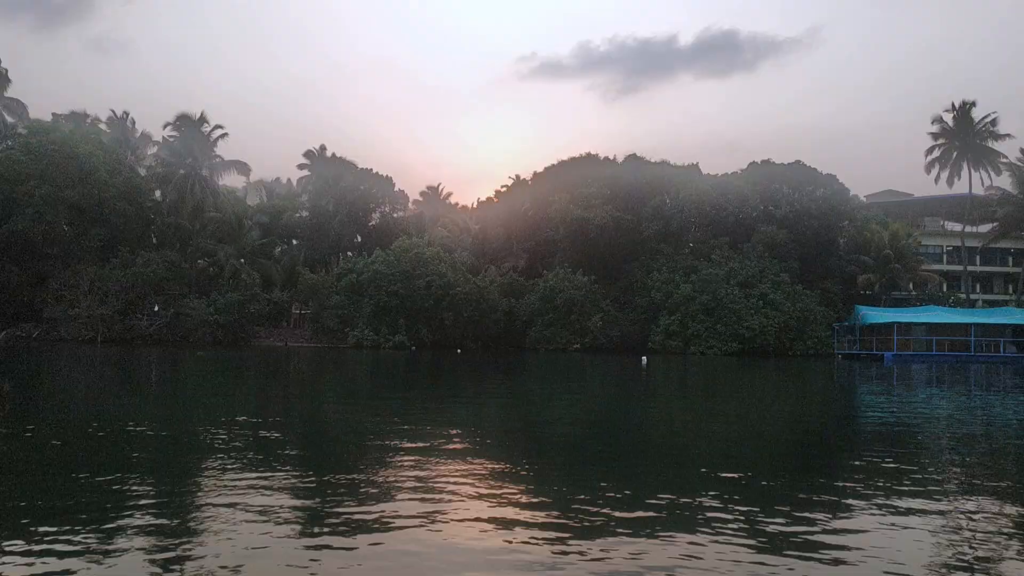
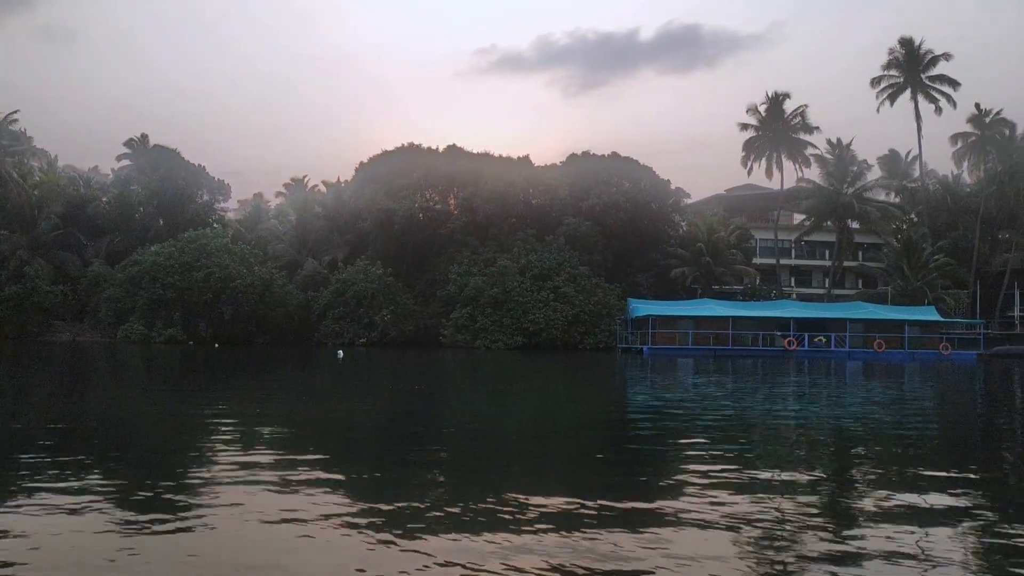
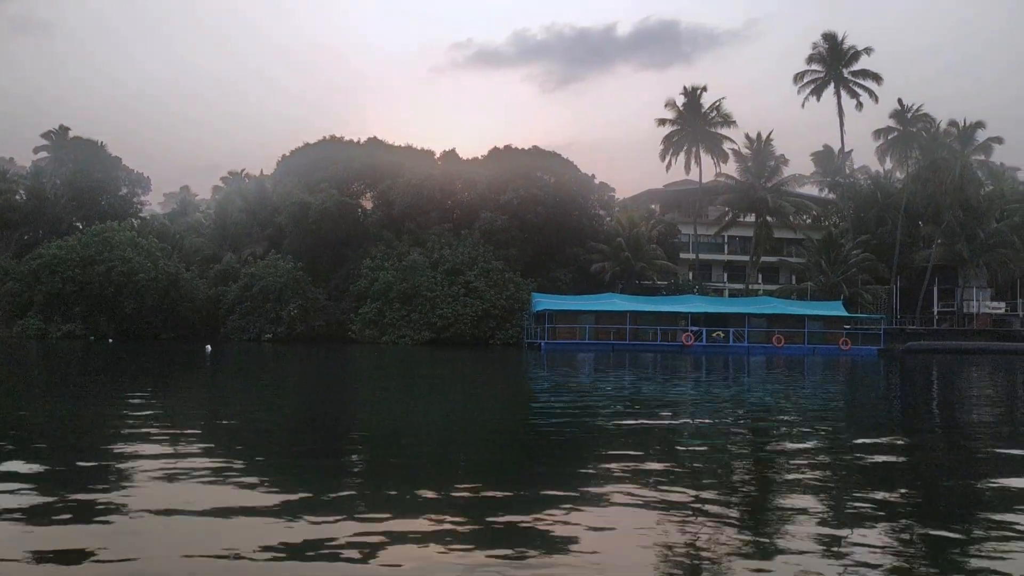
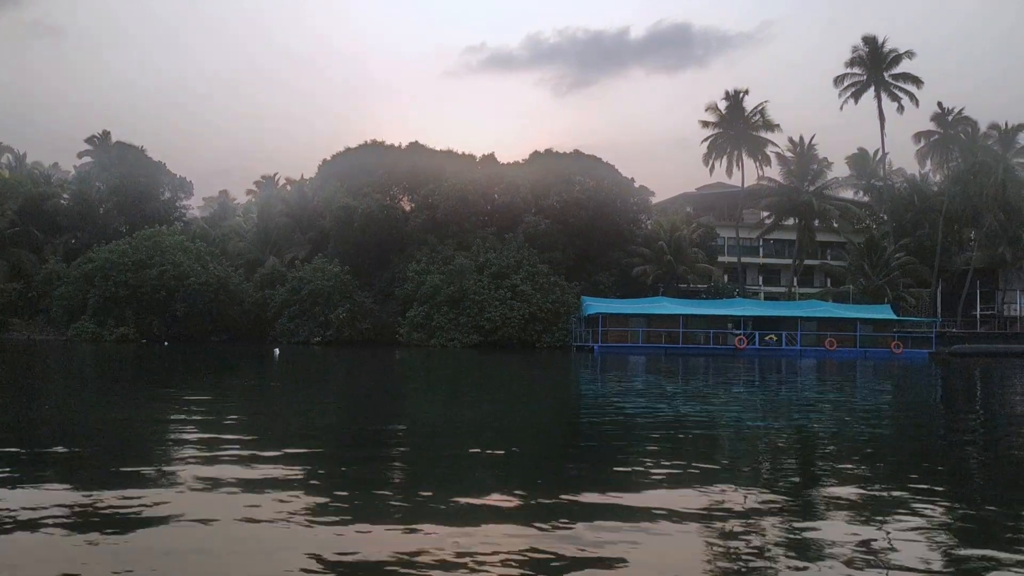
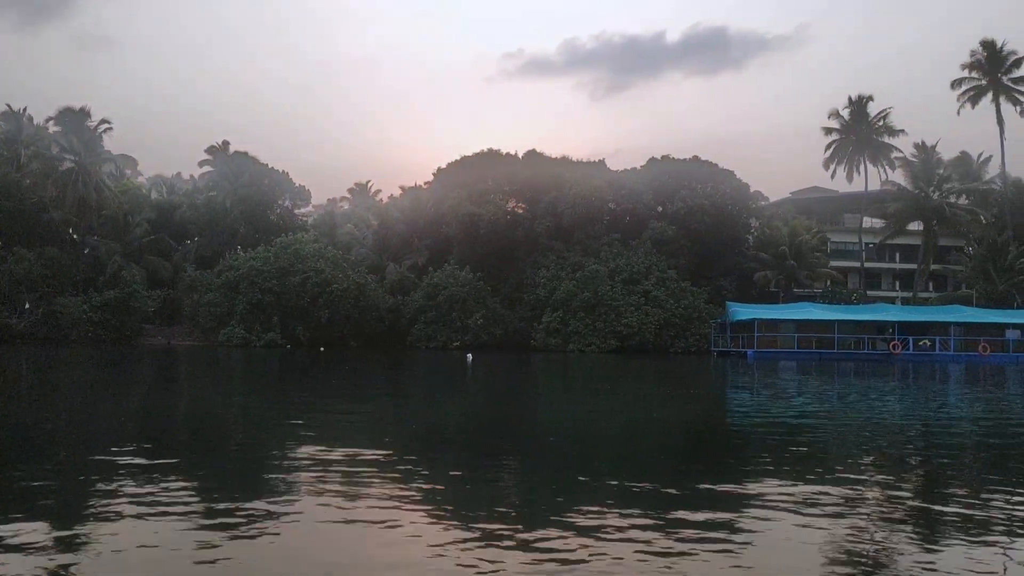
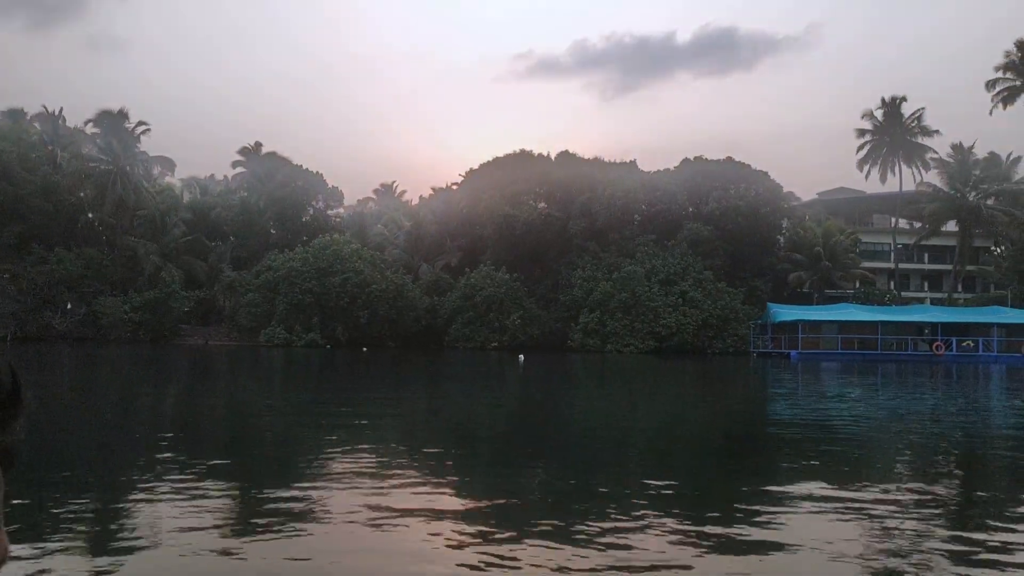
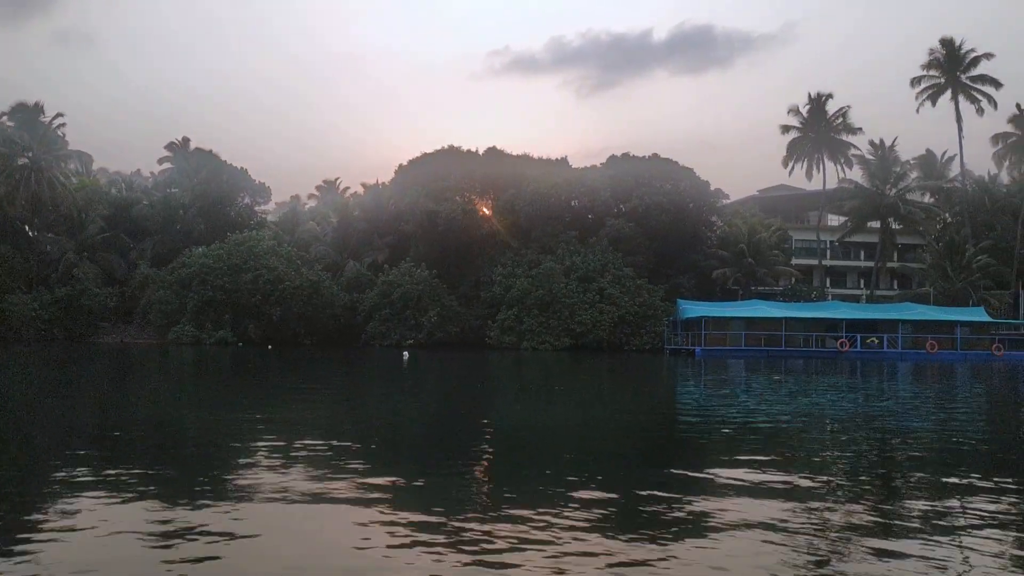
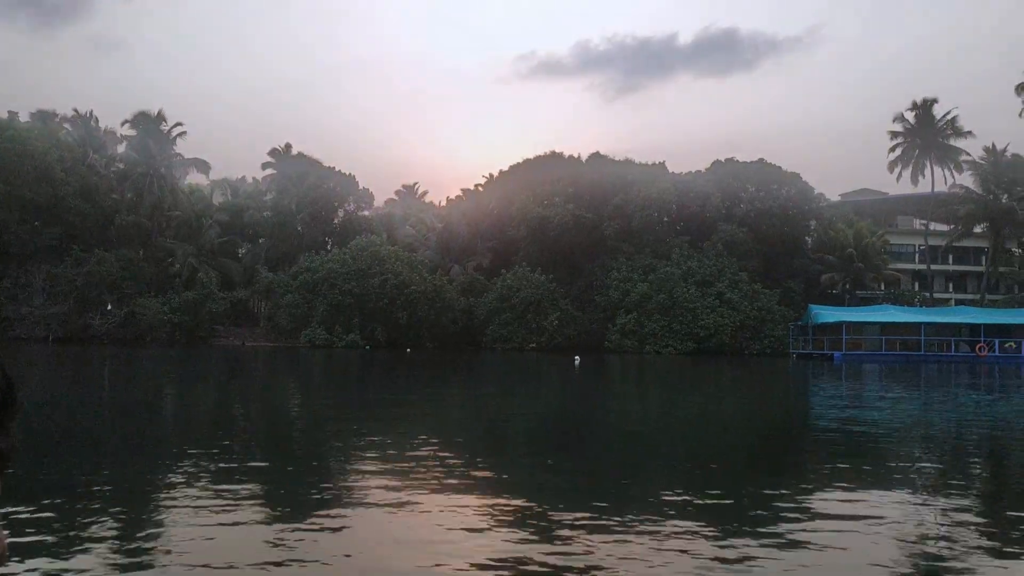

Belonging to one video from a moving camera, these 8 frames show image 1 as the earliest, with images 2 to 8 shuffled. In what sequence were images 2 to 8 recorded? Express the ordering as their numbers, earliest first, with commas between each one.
8, 6, 5, 7, 2, 4, 3
